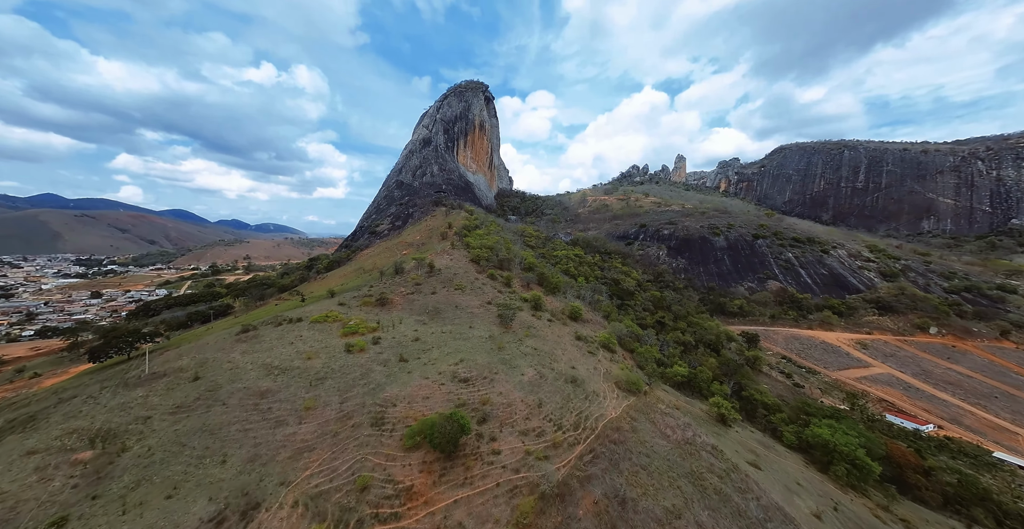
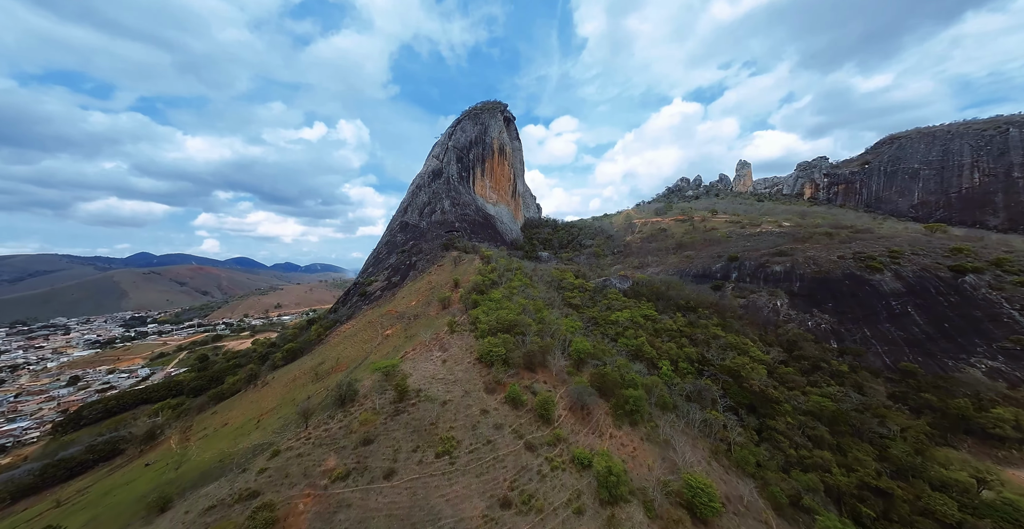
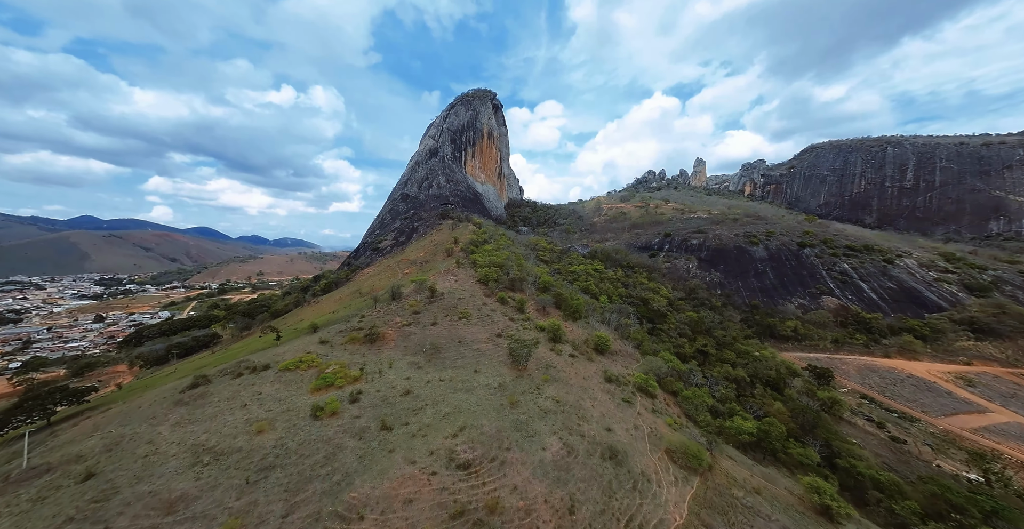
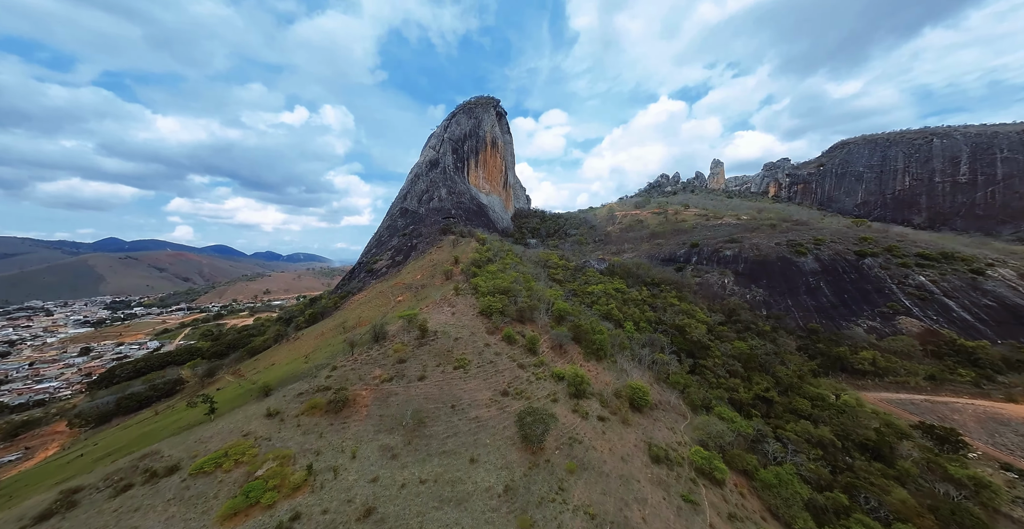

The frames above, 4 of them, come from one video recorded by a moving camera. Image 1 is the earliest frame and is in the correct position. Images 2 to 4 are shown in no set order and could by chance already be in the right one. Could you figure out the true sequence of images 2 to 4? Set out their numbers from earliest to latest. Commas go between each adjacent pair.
3, 4, 2
